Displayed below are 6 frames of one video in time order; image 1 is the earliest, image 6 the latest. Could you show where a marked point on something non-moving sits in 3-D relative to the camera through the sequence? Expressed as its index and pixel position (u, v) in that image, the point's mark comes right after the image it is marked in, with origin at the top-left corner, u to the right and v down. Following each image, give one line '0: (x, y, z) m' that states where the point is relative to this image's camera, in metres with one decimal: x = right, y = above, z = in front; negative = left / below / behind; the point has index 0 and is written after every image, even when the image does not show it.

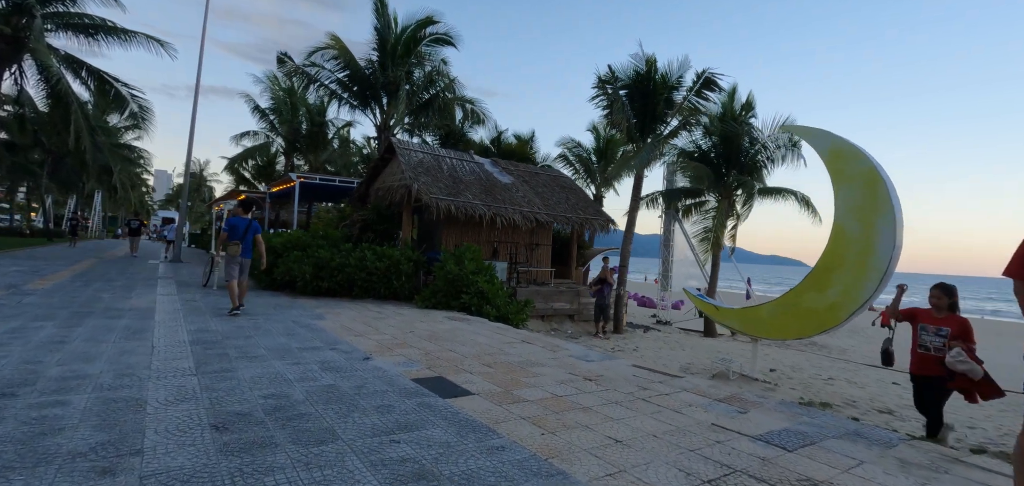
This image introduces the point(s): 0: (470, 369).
0: (-0.4, -1.4, +5.4) m
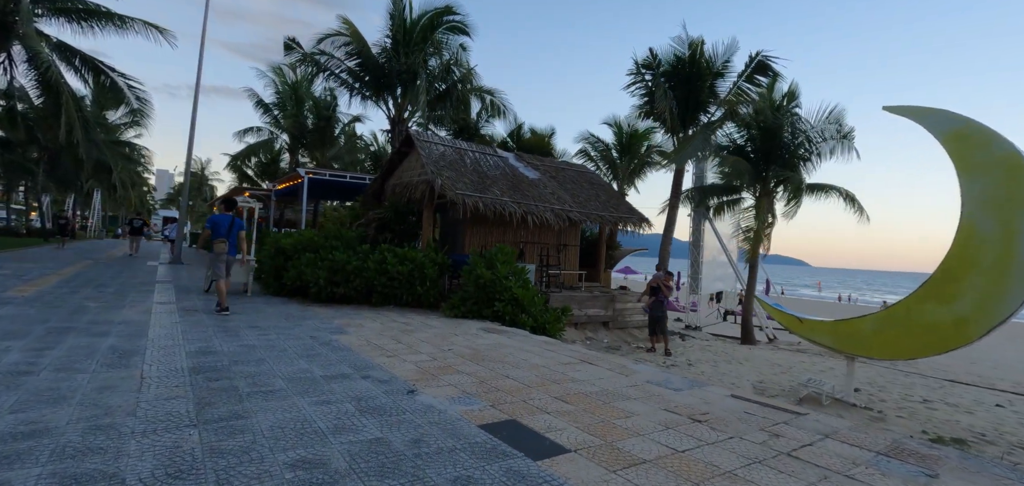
0: (+0.3, -1.4, +4.2) m
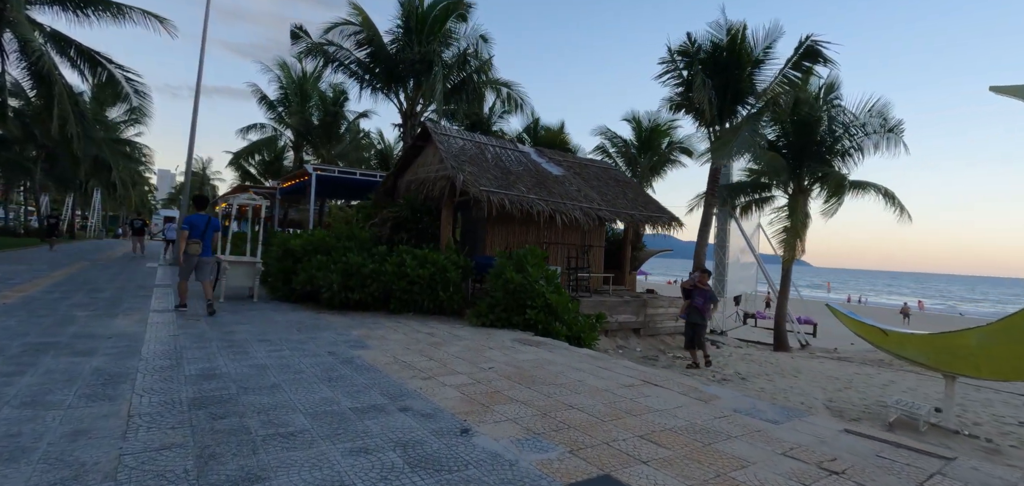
0: (+0.8, -1.4, +3.4) m
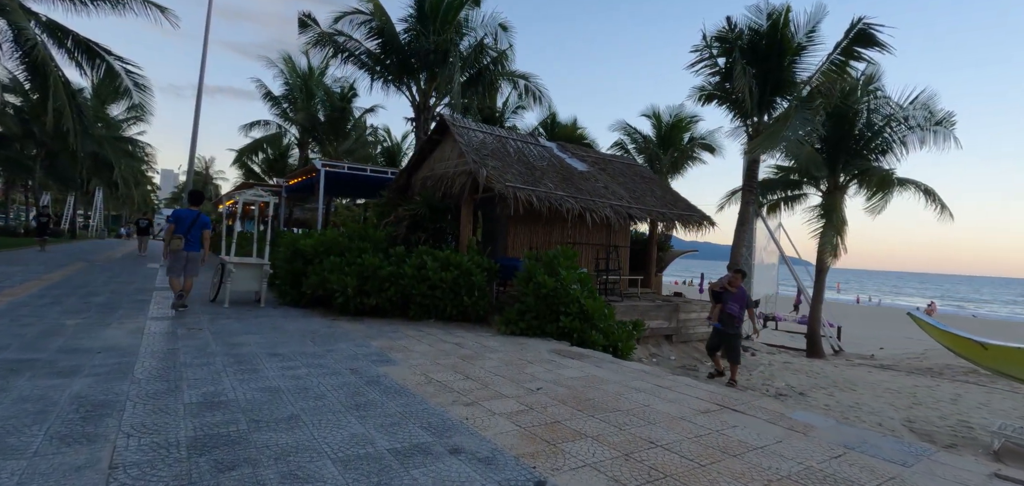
0: (+1.3, -1.4, +2.6) m
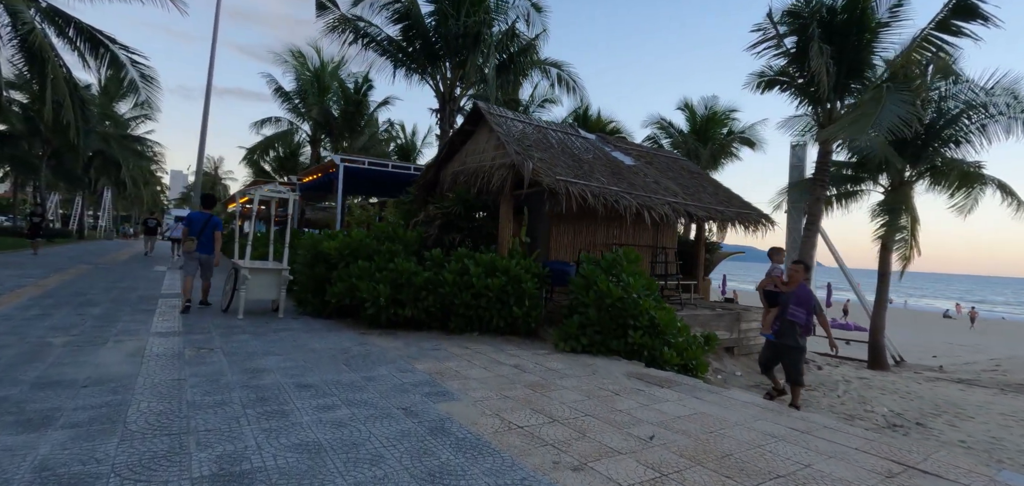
0: (+2.0, -1.4, +1.5) m
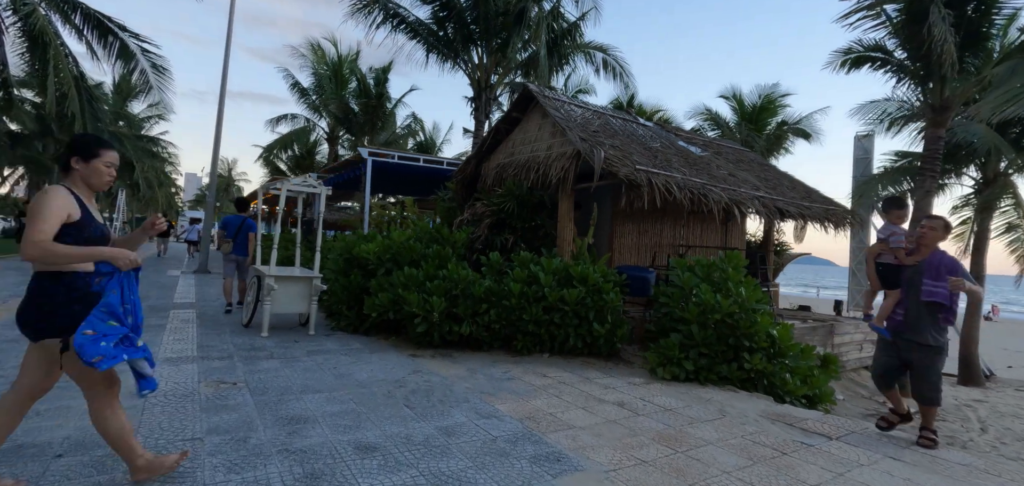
0: (+2.9, -1.5, +0.1) m
